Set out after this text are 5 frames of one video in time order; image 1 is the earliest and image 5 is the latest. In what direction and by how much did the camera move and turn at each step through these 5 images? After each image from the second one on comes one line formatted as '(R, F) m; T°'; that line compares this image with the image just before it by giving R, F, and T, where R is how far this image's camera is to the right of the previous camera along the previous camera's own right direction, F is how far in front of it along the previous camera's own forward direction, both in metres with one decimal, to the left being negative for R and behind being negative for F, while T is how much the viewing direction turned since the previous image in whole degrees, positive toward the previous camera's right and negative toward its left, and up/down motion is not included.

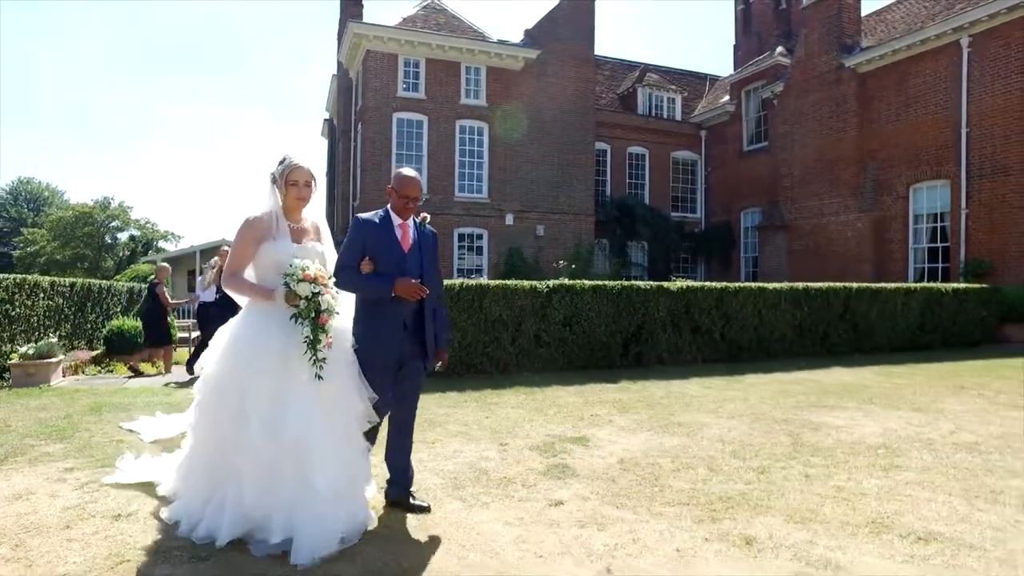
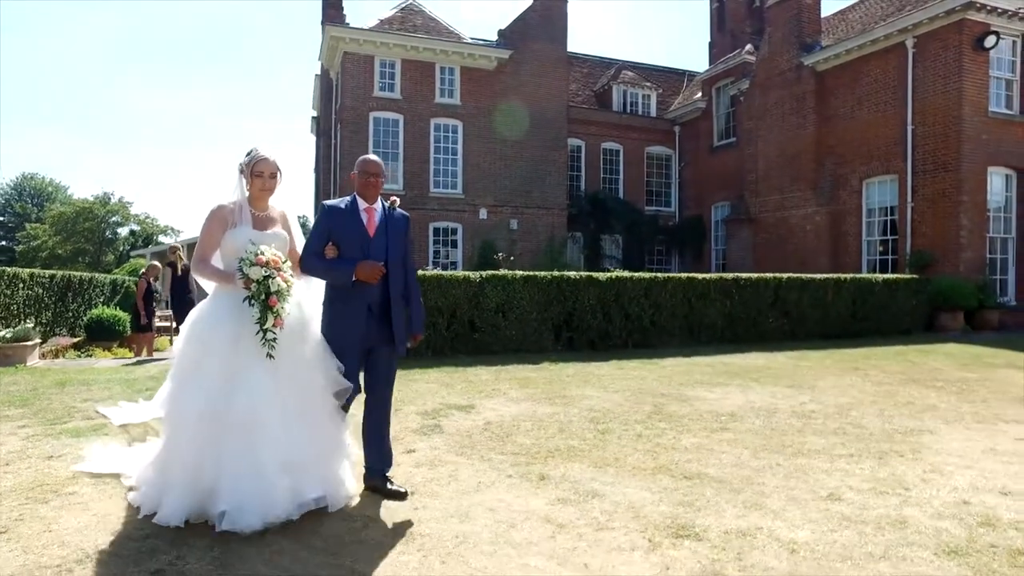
(+1.1, -0.9) m; -1°
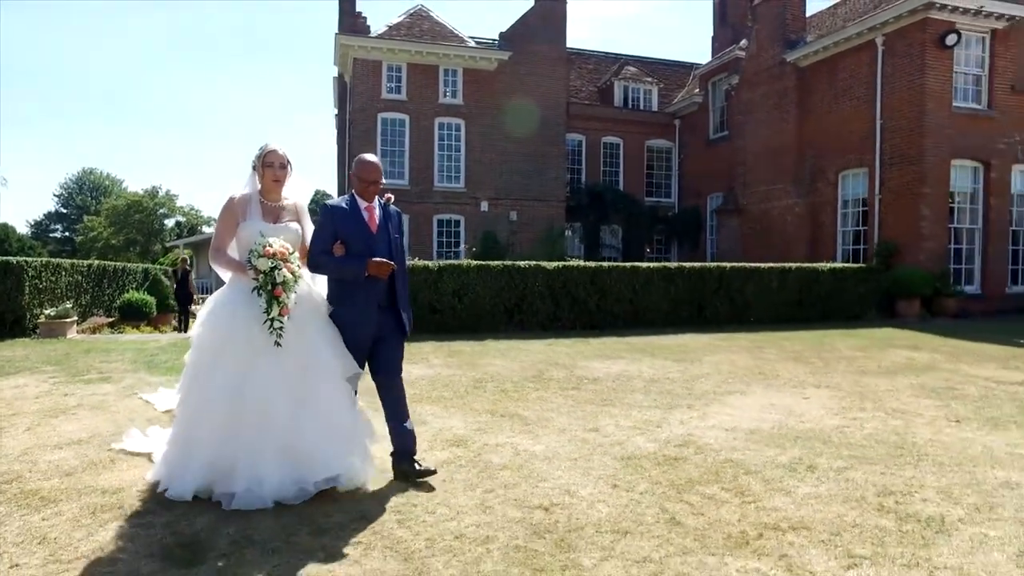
(+1.7, -1.6) m; -4°
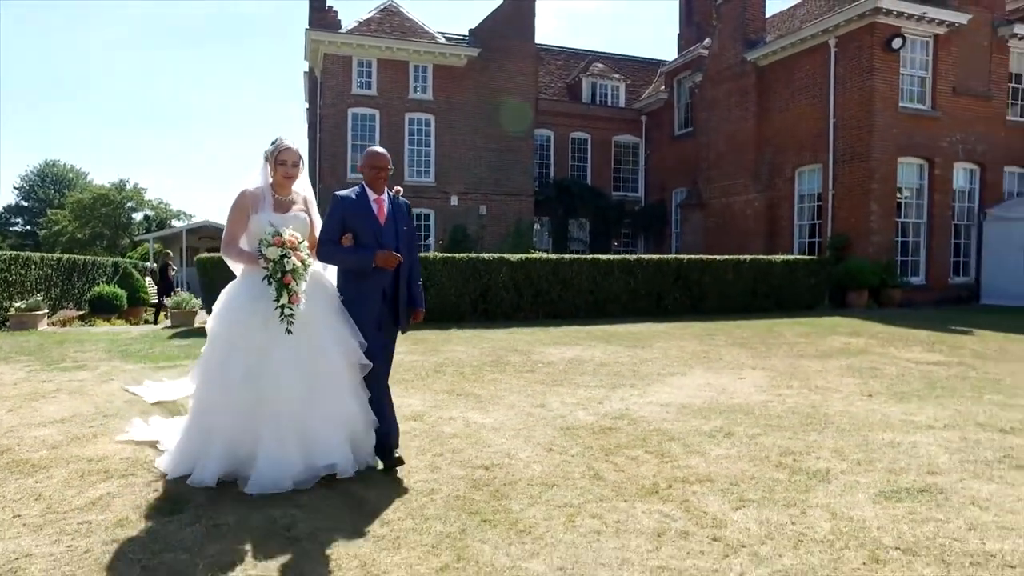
(+0.2, -0.5) m; +2°
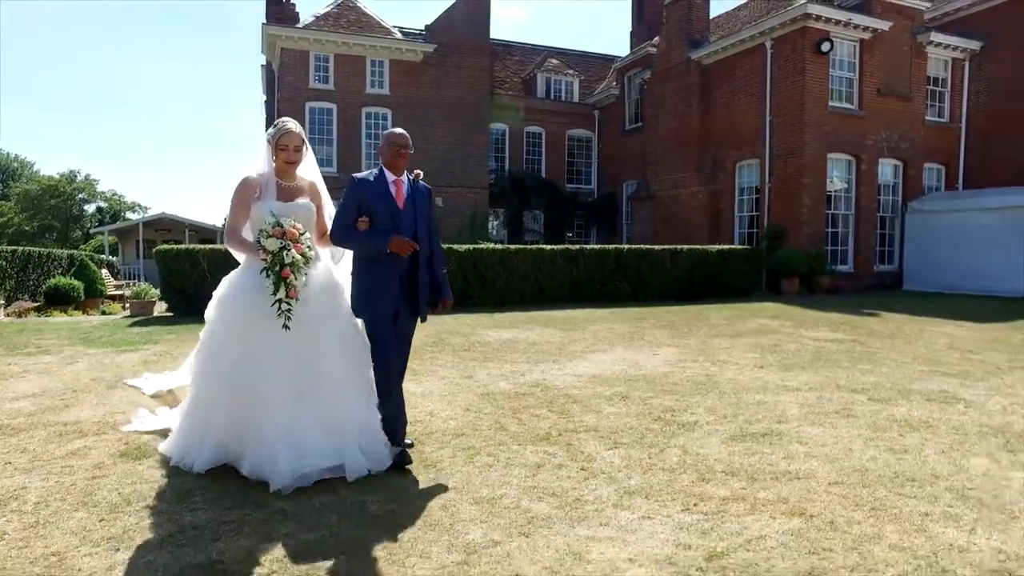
(+0.4, -0.8) m; +3°
